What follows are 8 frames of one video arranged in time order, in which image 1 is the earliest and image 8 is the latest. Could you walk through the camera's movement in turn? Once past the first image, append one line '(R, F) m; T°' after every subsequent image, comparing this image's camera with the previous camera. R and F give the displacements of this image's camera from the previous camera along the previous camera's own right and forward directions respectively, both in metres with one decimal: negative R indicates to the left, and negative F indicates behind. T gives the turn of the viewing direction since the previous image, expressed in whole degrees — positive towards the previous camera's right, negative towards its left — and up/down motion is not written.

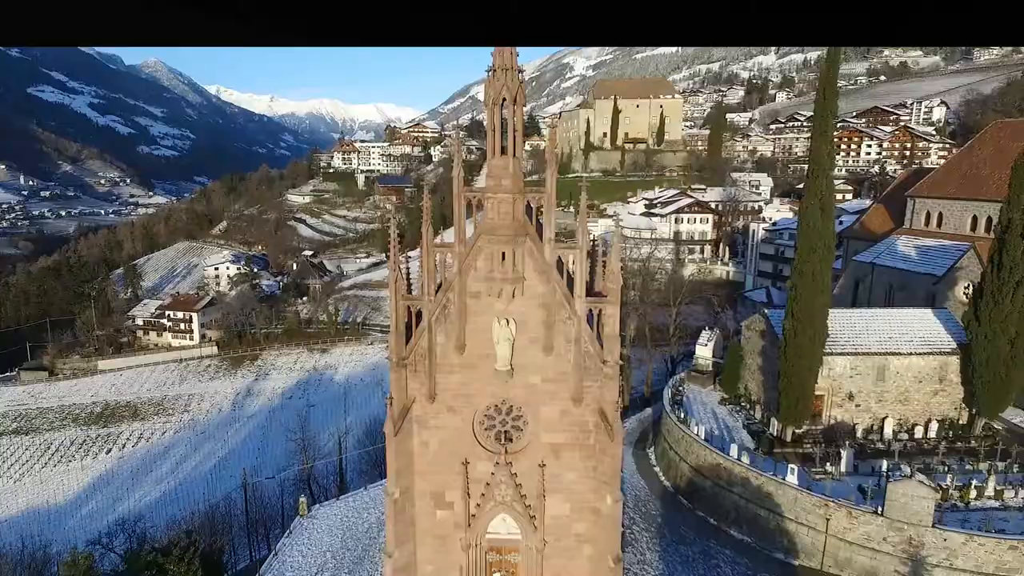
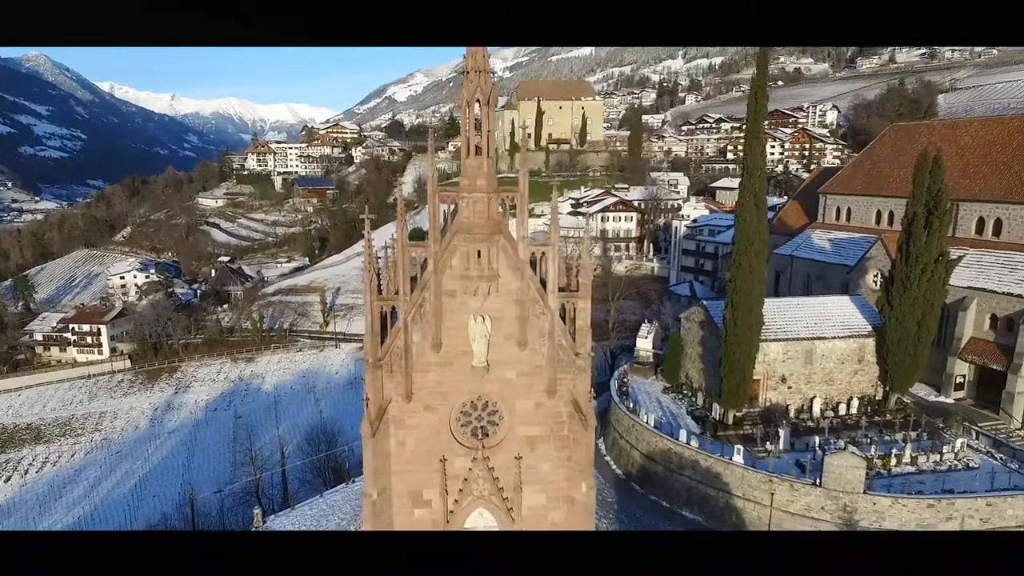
(-0.7, -0.2) m; +7°
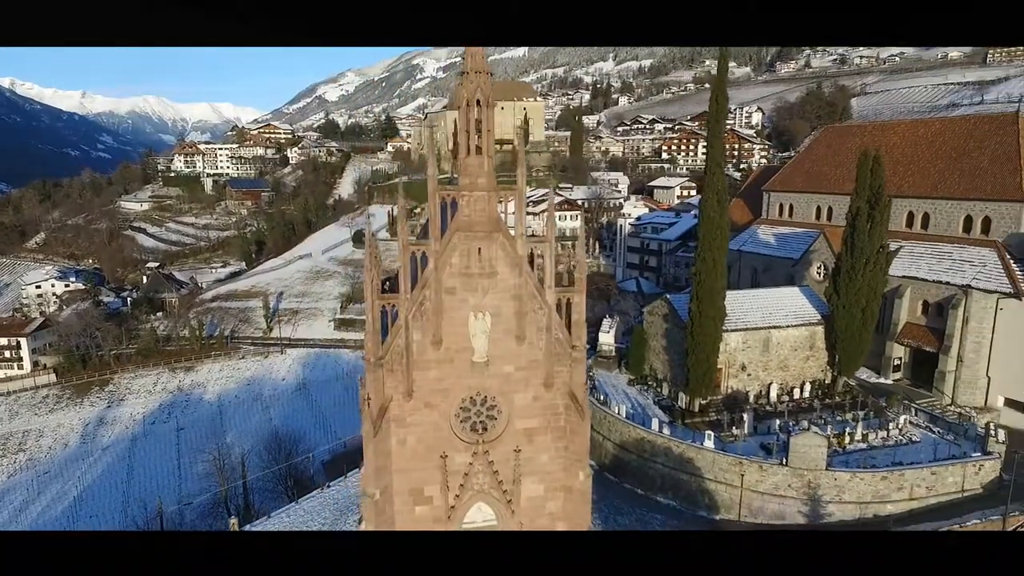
(-0.8, -0.2) m; +6°
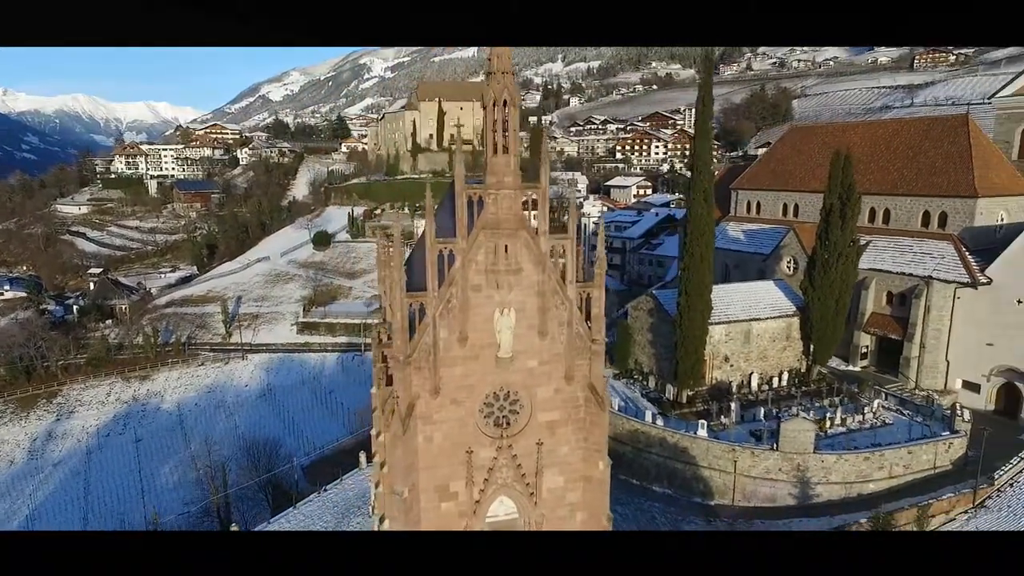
(-1.0, -0.1) m; +4°
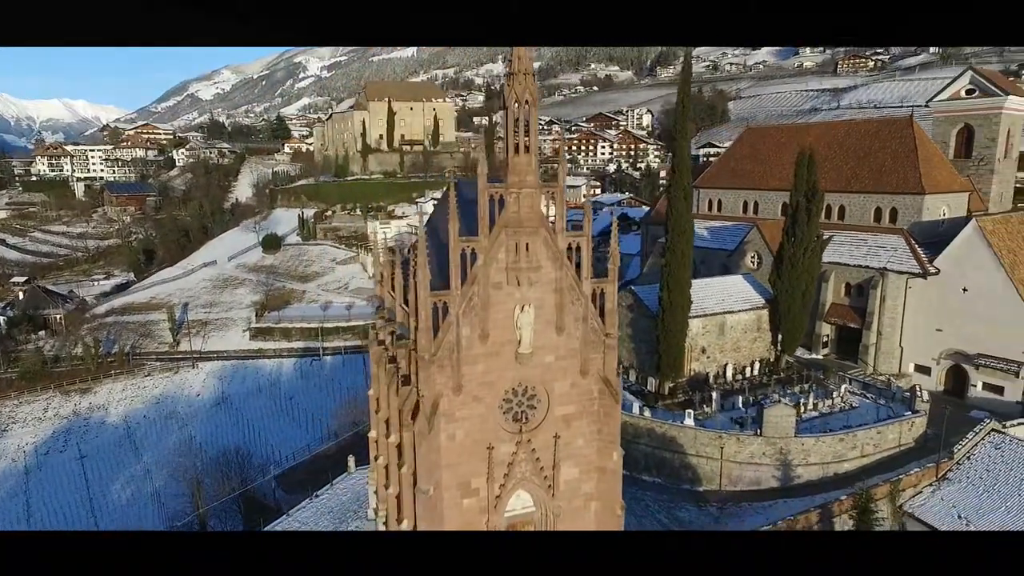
(-1.1, -0.1) m; +5°
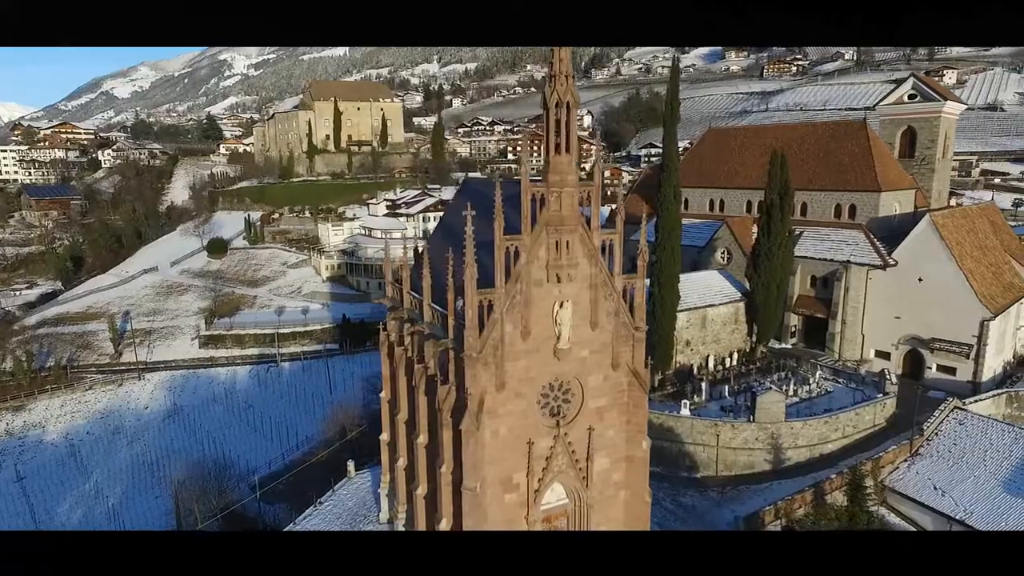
(-1.5, -0.1) m; +6°
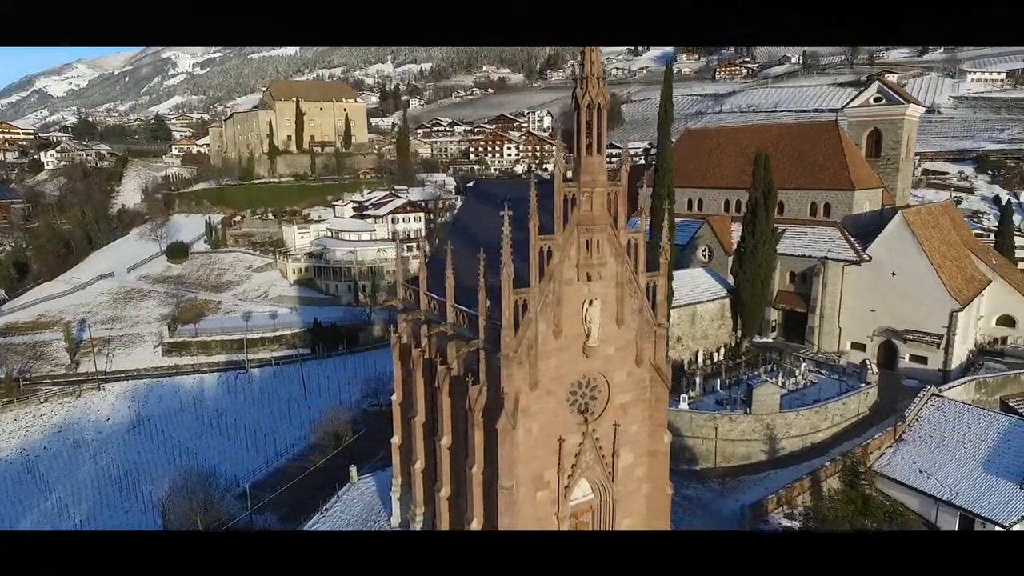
(-1.1, 0.0) m; +4°
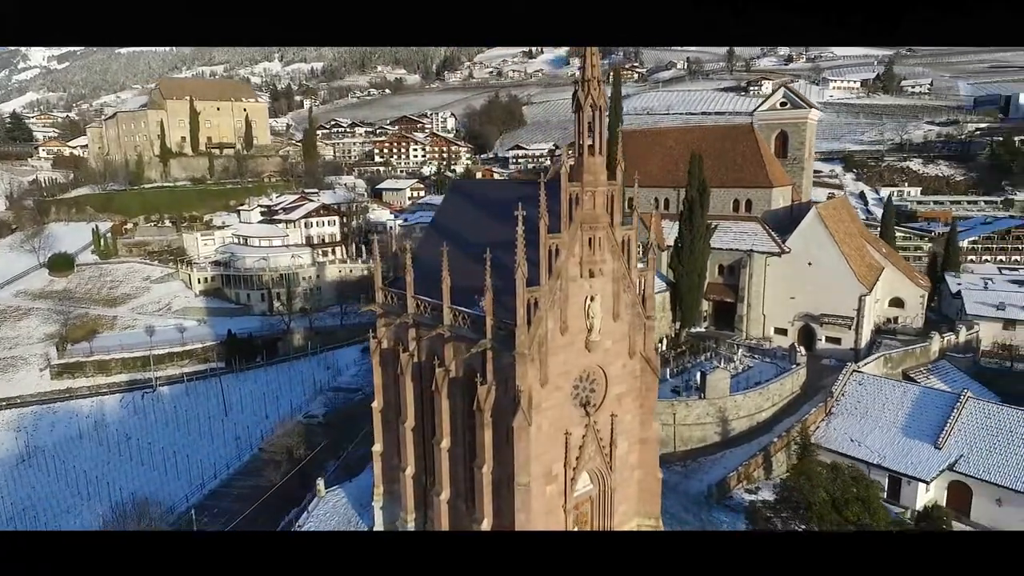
(-1.5, 0.0) m; +9°
